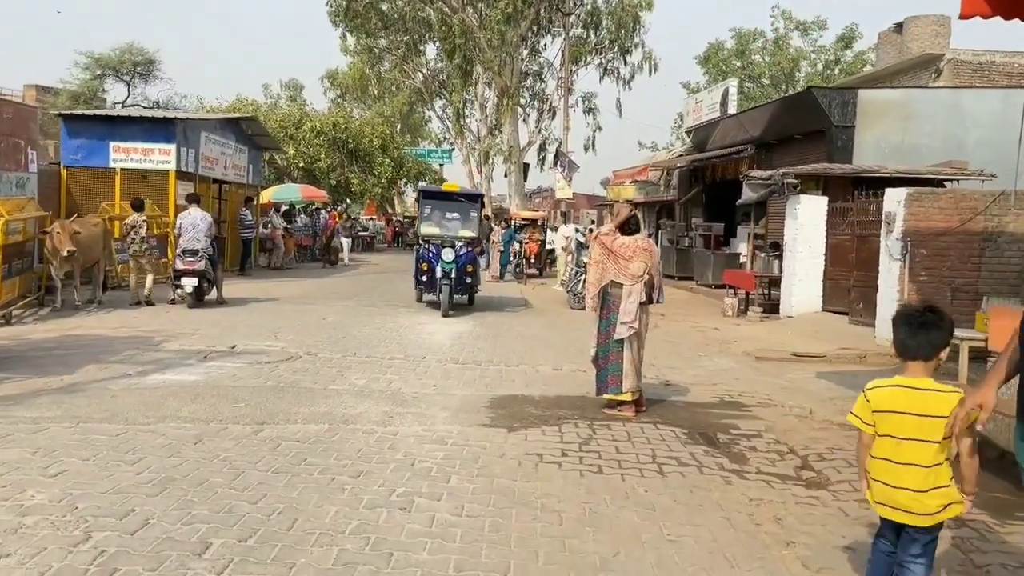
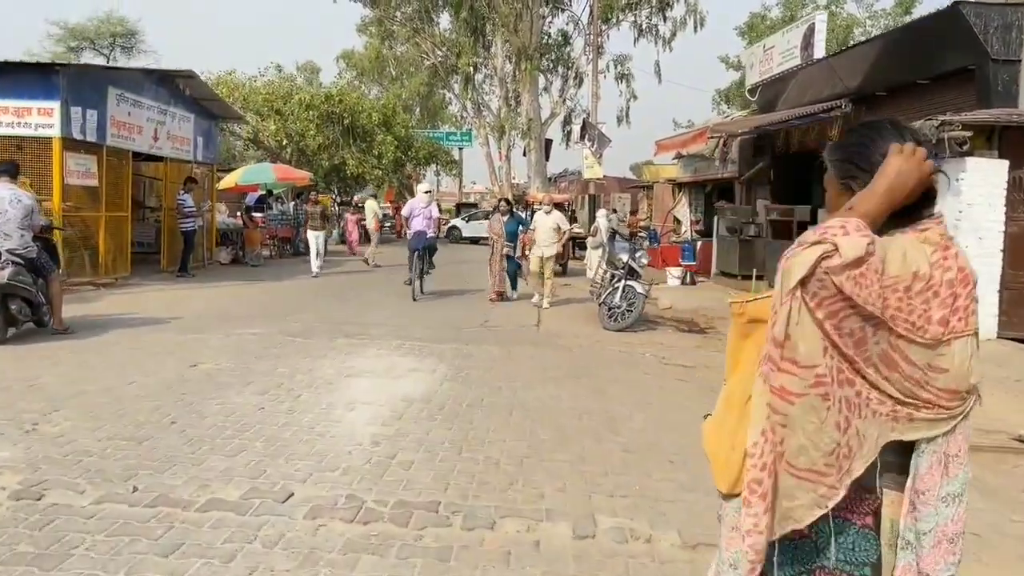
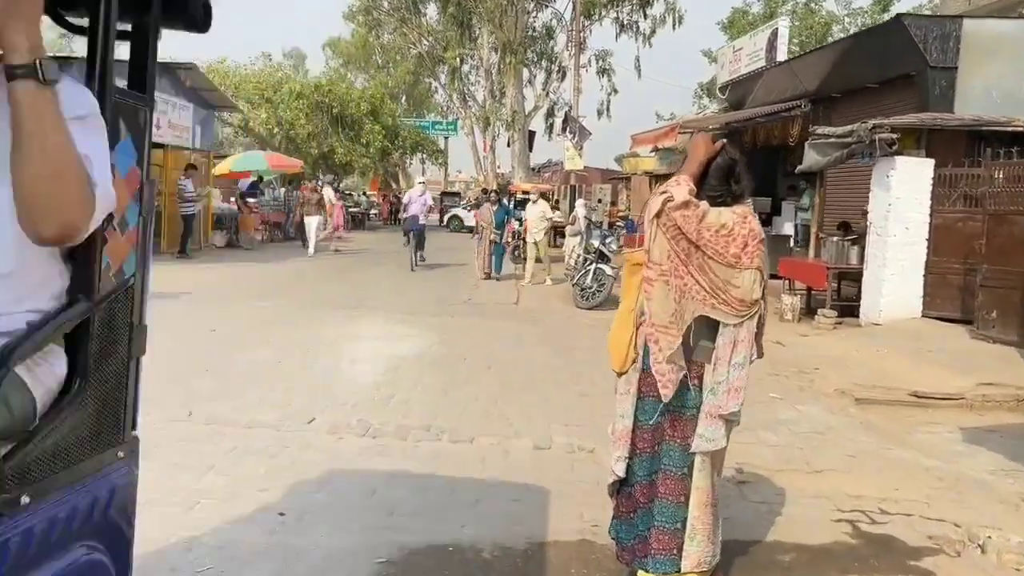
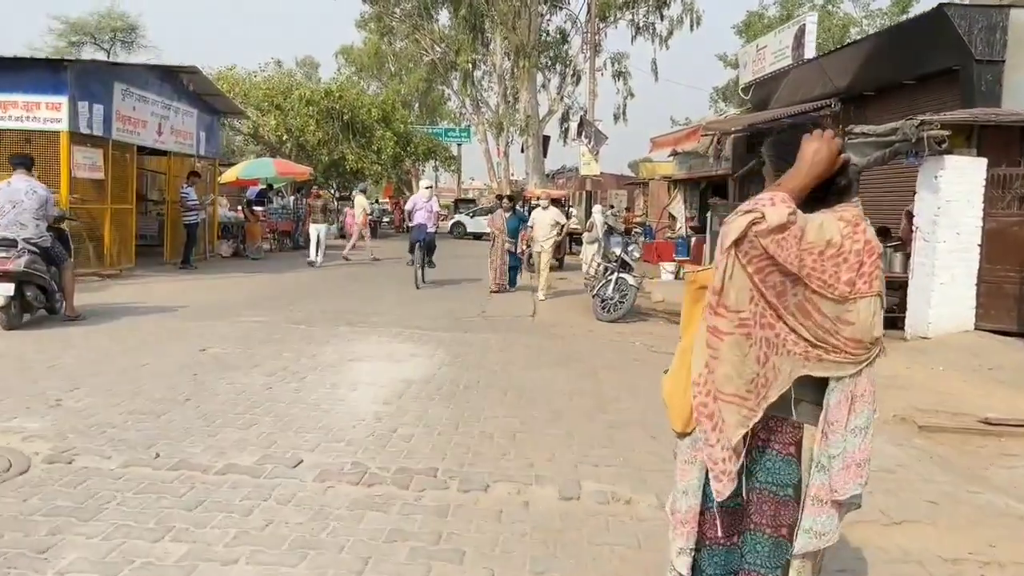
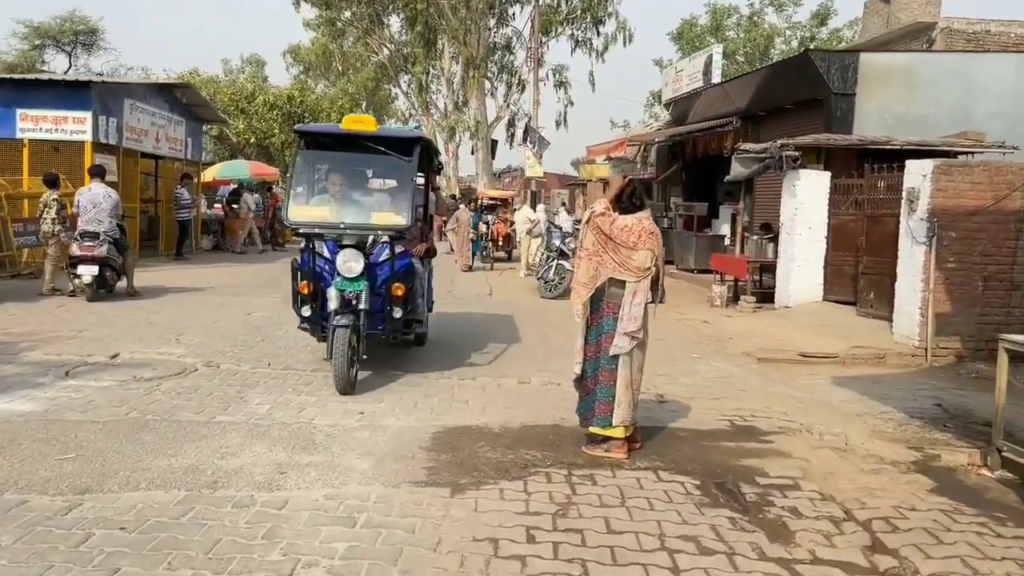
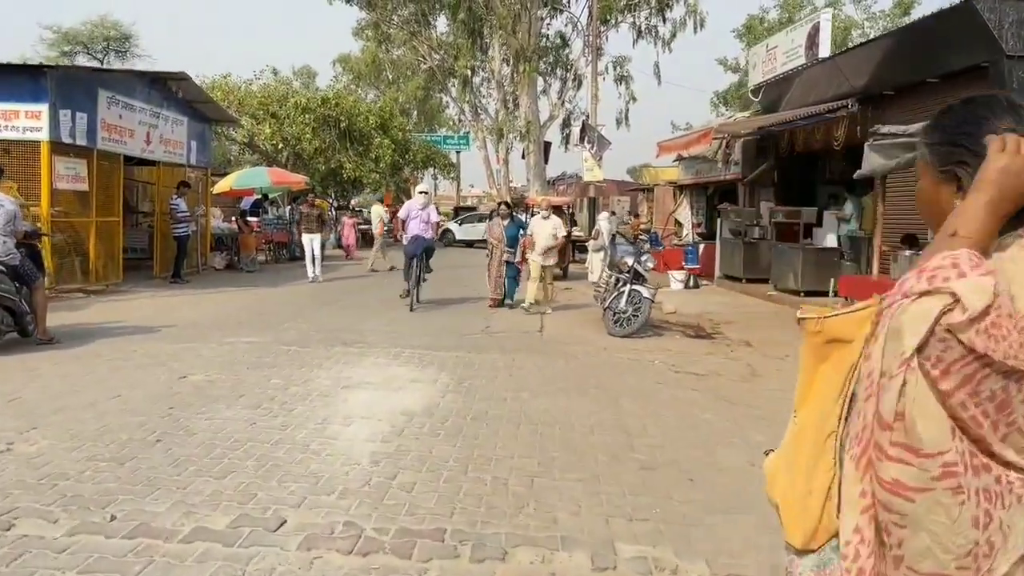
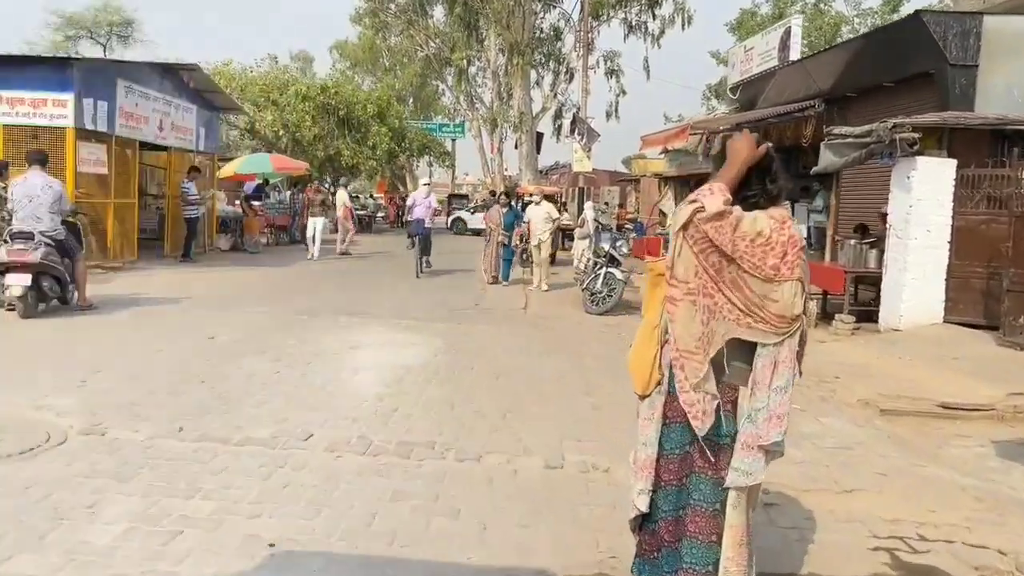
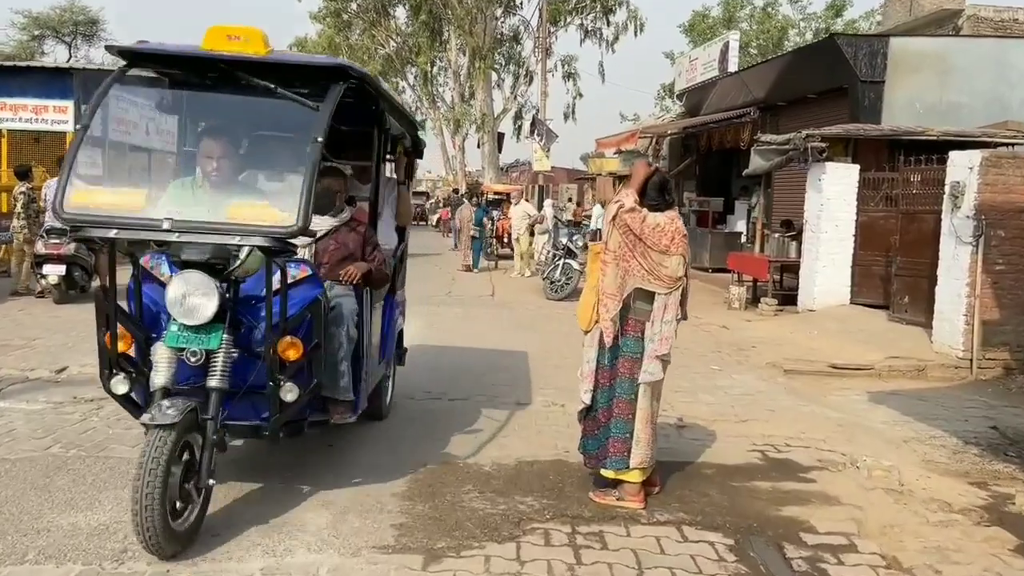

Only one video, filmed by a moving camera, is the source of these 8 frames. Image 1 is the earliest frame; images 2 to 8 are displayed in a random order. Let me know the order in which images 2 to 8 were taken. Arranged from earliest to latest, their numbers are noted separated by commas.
5, 8, 3, 7, 4, 2, 6
